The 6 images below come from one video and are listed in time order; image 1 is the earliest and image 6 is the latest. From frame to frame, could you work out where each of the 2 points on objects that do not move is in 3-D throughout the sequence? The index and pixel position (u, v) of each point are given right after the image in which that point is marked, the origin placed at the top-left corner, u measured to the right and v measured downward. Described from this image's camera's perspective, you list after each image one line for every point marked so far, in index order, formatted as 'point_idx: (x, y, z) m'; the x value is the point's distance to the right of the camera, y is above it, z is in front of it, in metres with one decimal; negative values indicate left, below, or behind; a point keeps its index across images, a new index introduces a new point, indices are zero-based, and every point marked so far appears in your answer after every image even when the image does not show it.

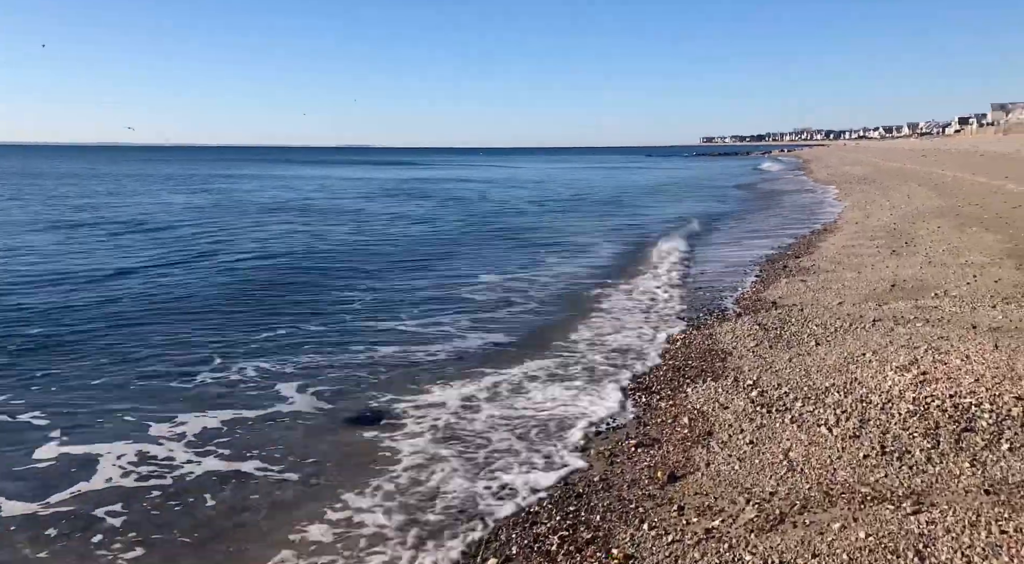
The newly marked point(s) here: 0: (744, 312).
0: (+4.3, -0.6, +15.6) m
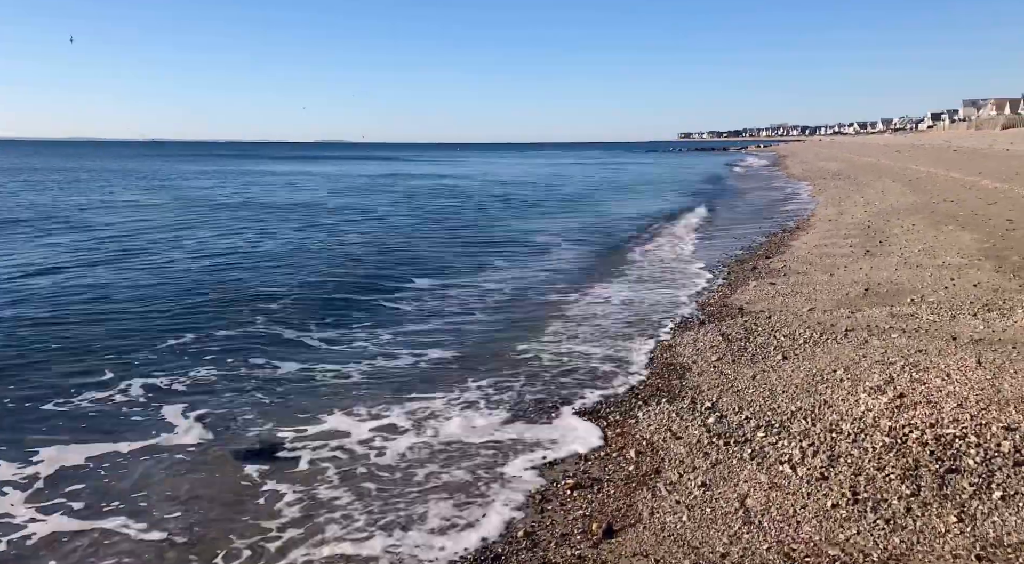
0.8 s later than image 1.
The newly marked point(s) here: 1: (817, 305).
0: (+3.4, -0.7, +14.5) m
1: (+5.3, -0.4, +14.8) m
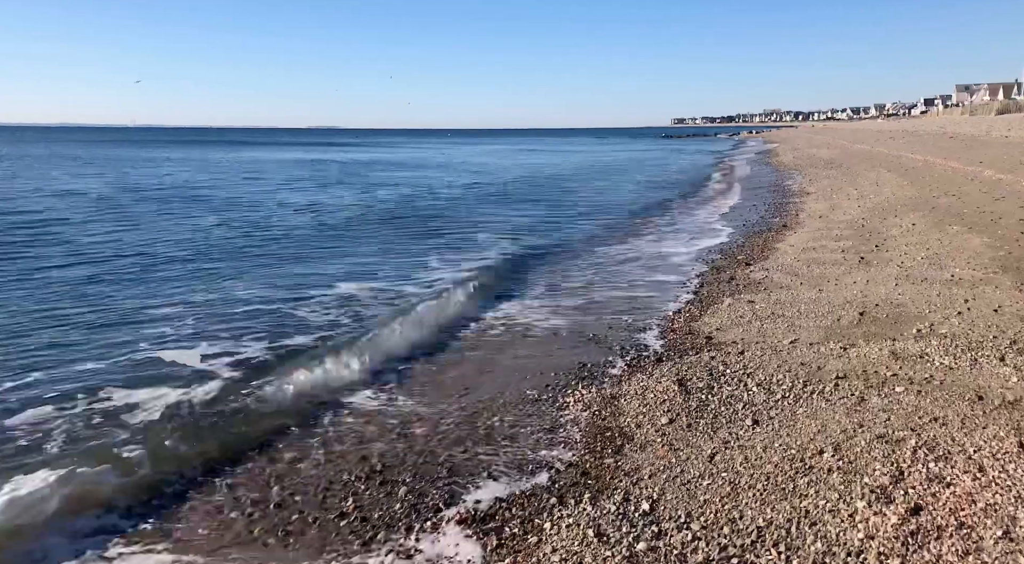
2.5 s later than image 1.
0: (+2.1, -1.1, +11.7) m
1: (+4.1, -0.8, +12.0) m
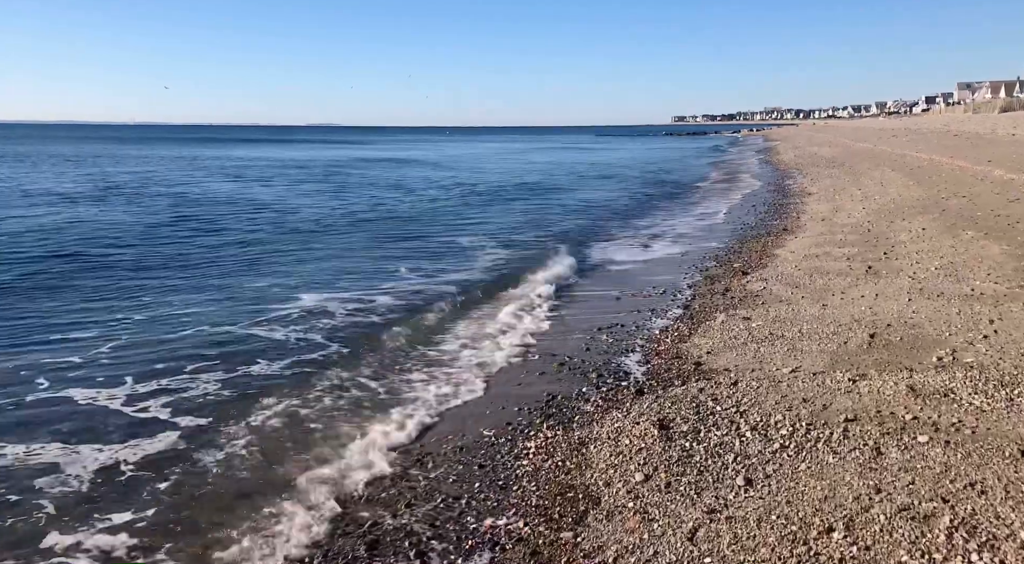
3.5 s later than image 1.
0: (+1.6, -1.3, +10.1) m
1: (+3.6, -1.0, +10.4) m
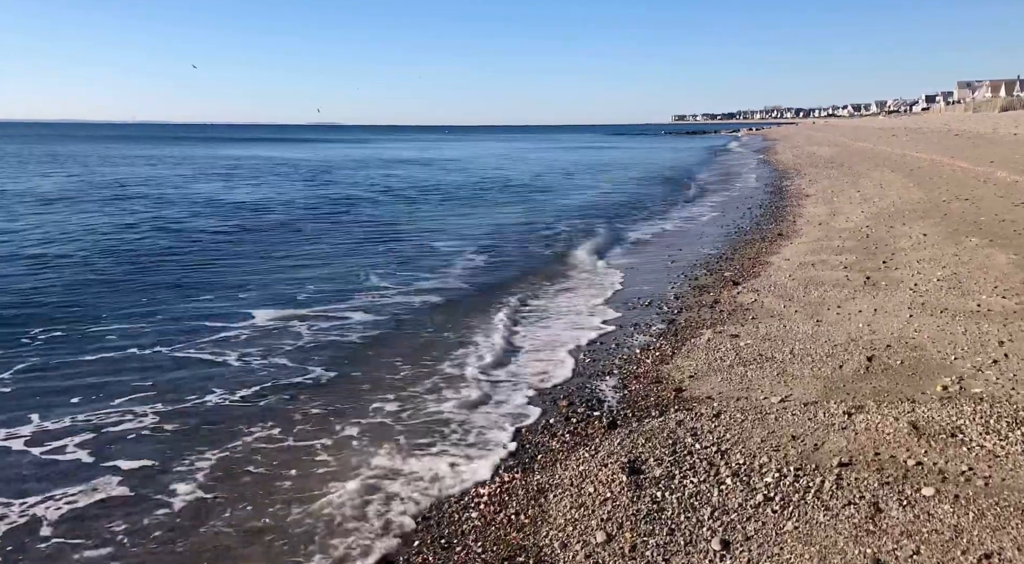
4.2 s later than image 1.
0: (+1.2, -1.5, +9.1) m
1: (+3.1, -1.3, +9.4) m
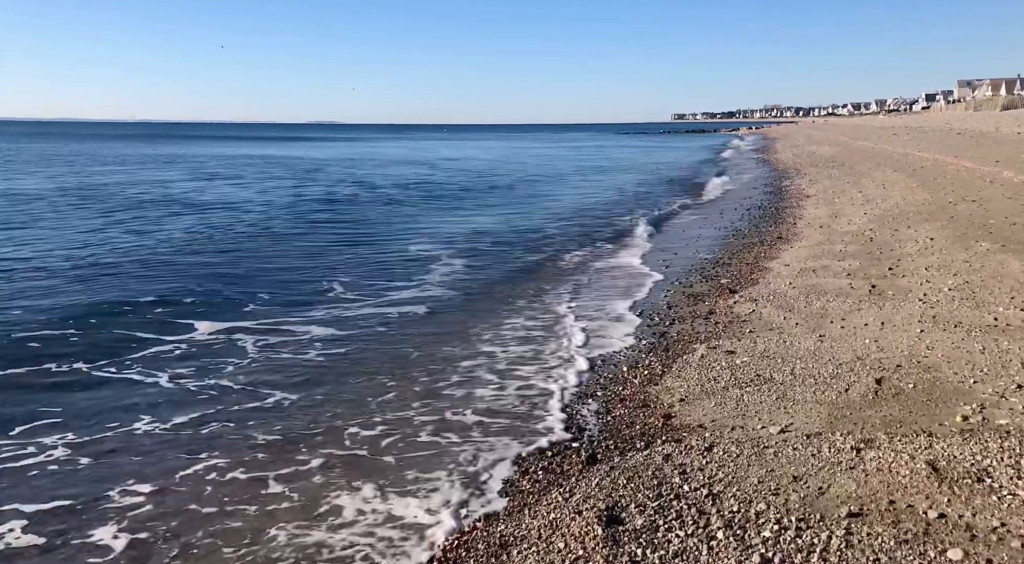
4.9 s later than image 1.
0: (+0.9, -1.7, +8.1) m
1: (+2.8, -1.4, +8.4) m
